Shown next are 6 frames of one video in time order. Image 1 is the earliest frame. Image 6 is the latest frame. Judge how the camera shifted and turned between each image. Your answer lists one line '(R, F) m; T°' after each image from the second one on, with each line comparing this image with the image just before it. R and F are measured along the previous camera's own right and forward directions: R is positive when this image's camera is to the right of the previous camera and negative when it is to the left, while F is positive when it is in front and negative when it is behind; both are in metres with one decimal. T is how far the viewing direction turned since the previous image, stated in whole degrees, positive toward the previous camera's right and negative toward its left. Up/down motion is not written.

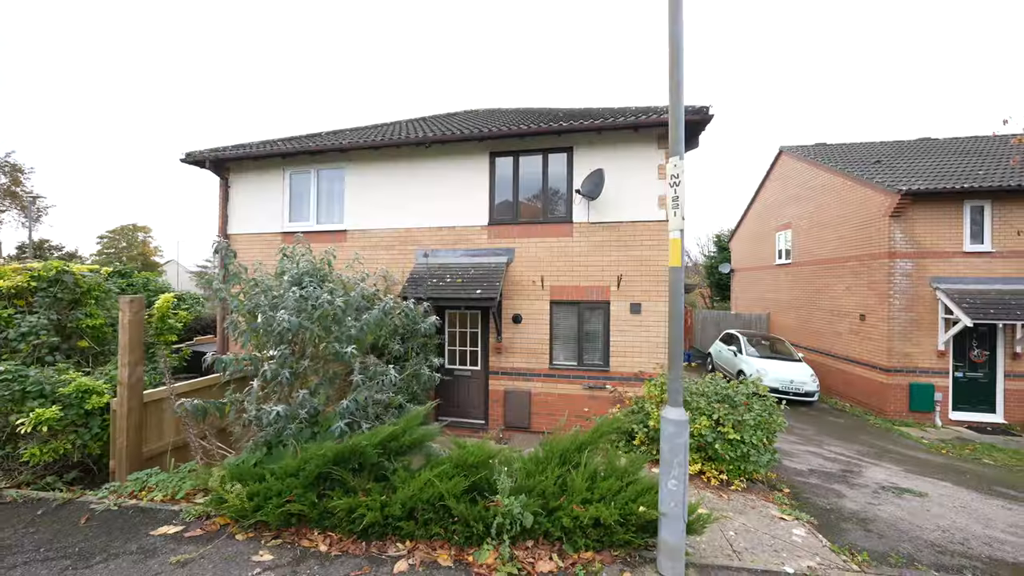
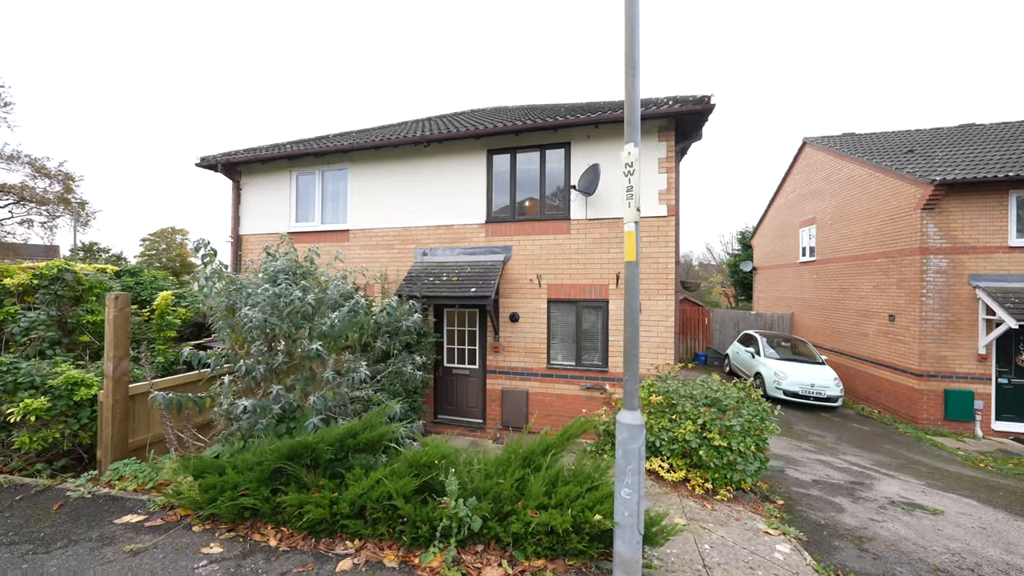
(+0.5, +0.1) m; -3°
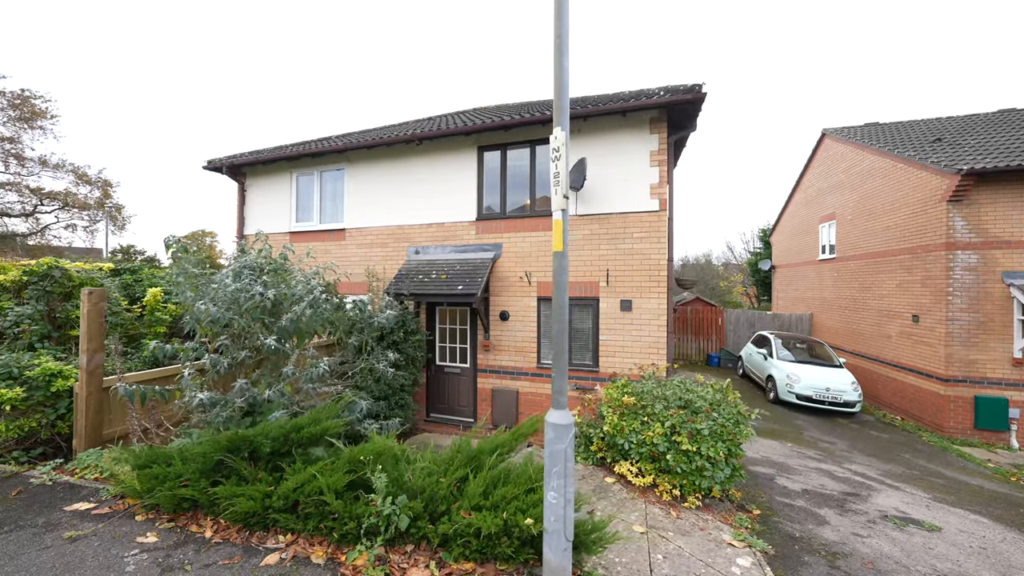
(+0.6, +0.1) m; -3°
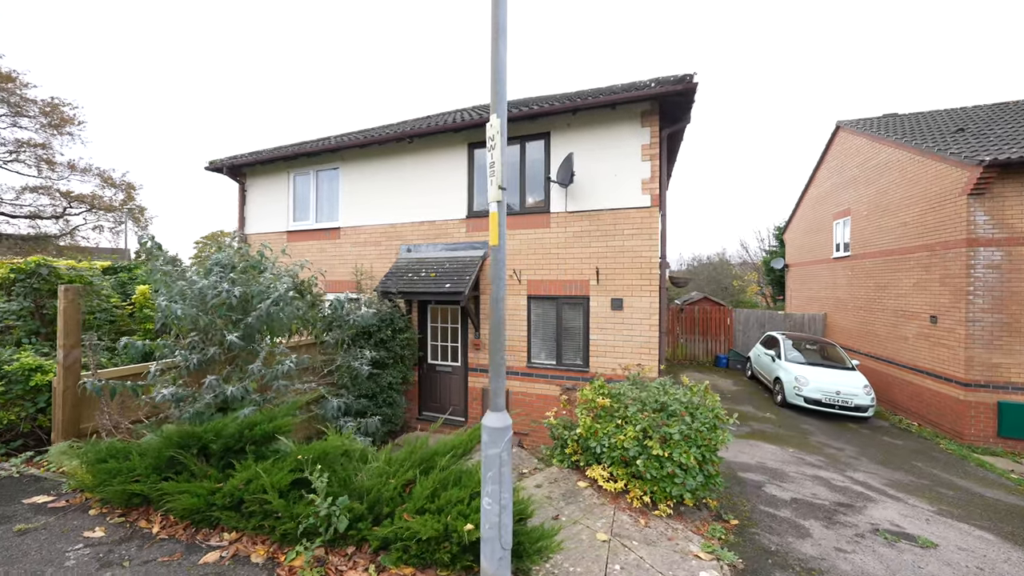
(+0.5, +0.1) m; -2°
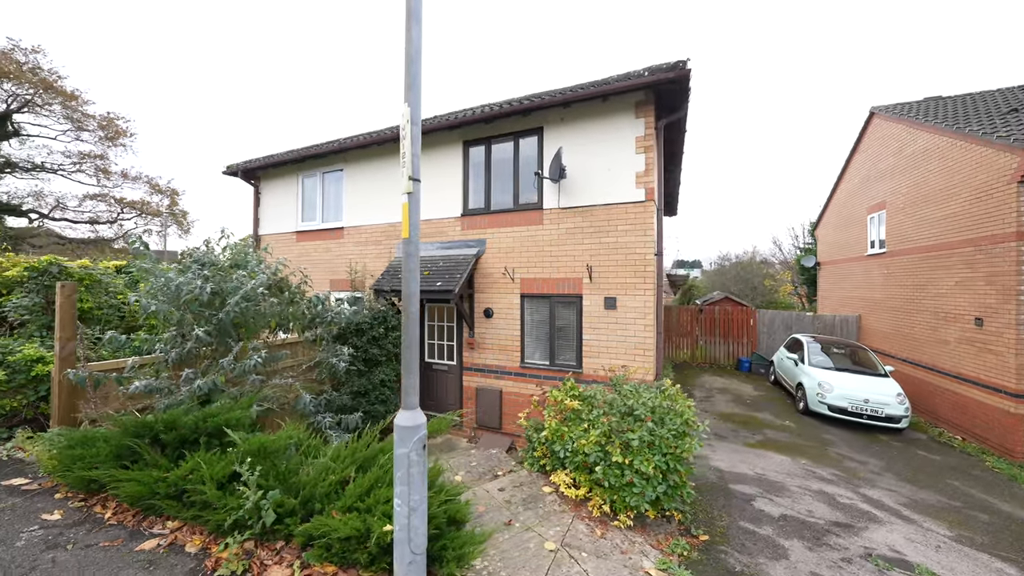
(+0.6, +0.1) m; -4°
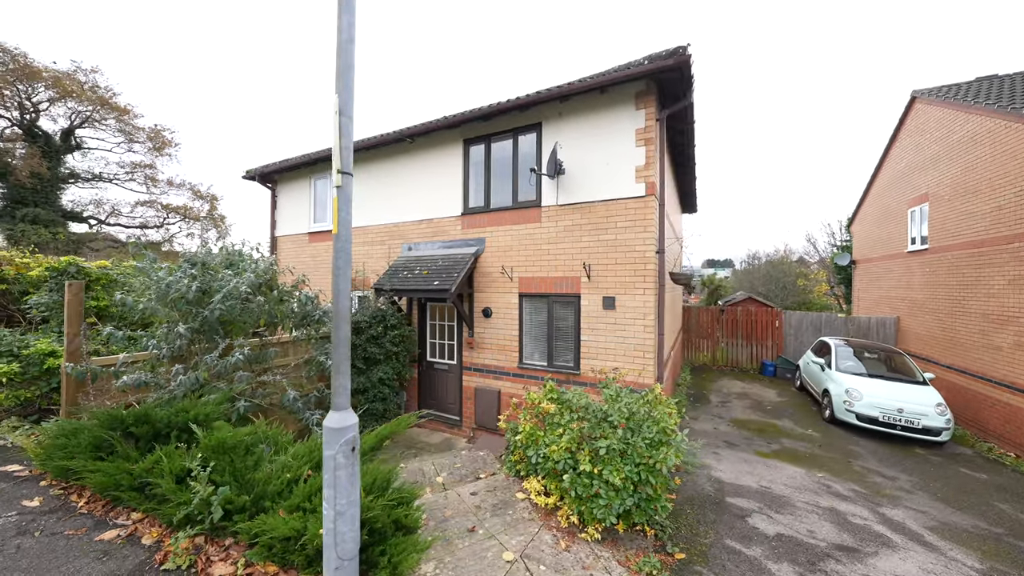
(+0.5, +0.1) m; -4°
